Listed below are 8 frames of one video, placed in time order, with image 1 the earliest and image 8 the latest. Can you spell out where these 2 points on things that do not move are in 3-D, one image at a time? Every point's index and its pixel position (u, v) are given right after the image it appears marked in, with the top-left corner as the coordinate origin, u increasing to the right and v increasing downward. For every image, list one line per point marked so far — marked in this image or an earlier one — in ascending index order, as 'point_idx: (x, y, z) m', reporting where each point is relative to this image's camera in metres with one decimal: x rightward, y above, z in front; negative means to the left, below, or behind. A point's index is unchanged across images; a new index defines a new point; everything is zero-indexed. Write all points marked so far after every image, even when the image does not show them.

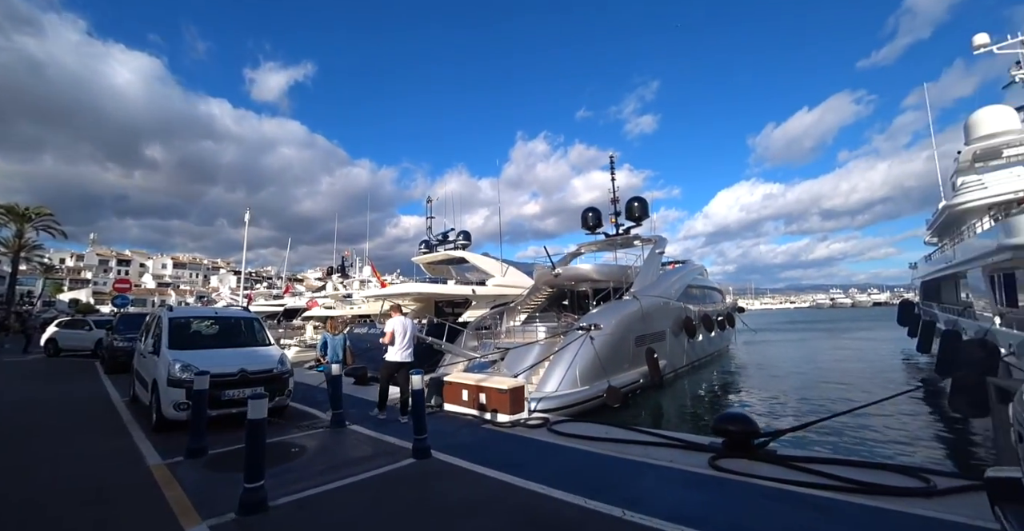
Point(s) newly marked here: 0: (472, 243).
0: (-1.6, +0.9, +17.3) m
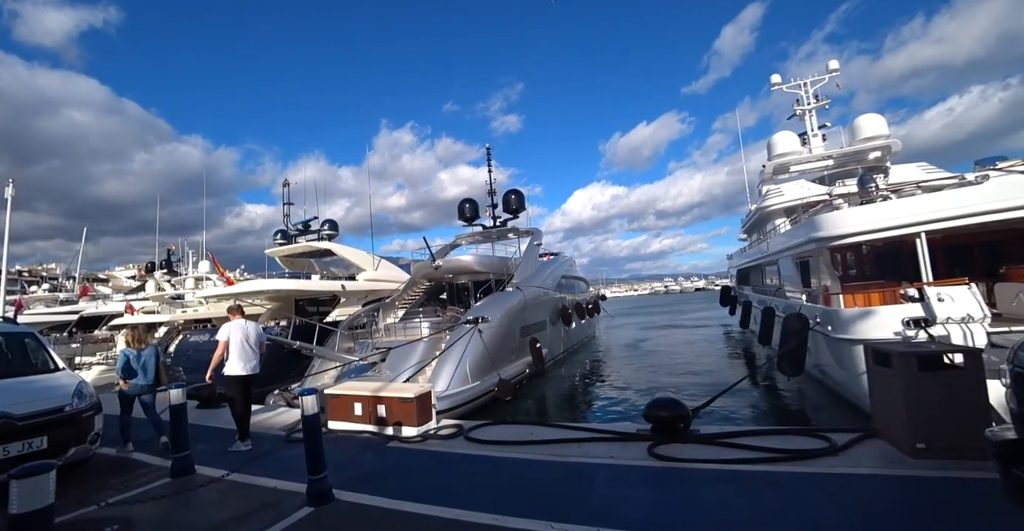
0: (-6.3, +1.2, +15.6) m
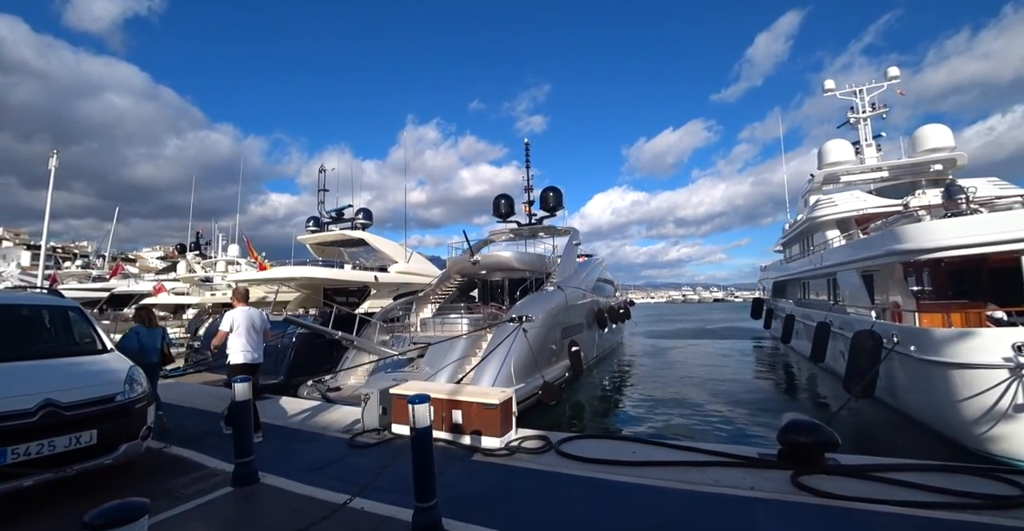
0: (-4.9, +1.5, +15.3) m
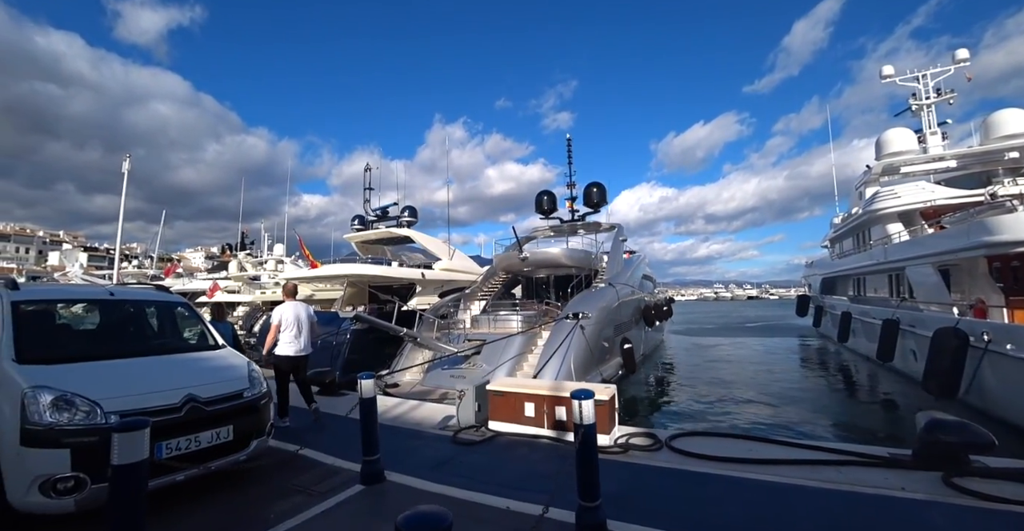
0: (-3.4, +1.6, +15.4) m
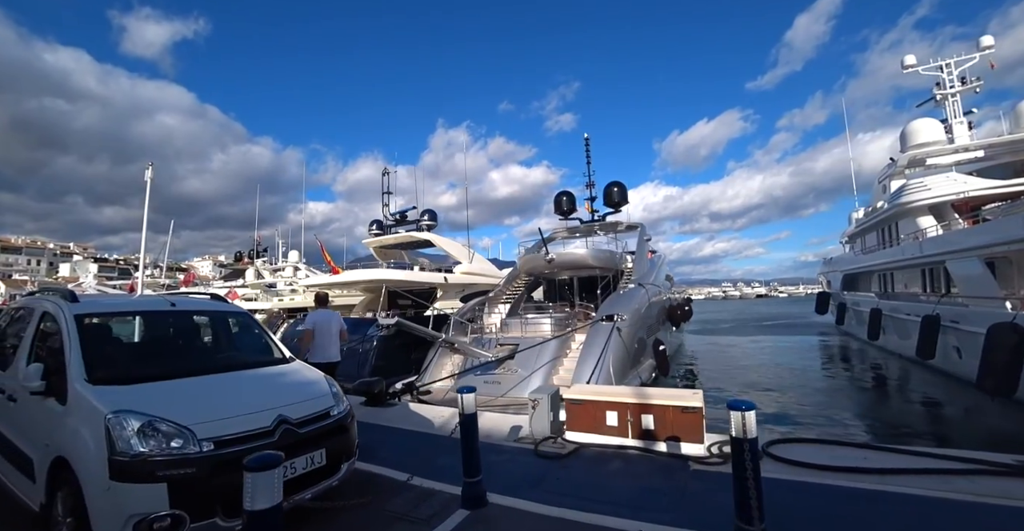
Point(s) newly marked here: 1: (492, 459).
0: (-2.7, +1.4, +15.2) m
1: (-0.2, -1.4, +3.1) m
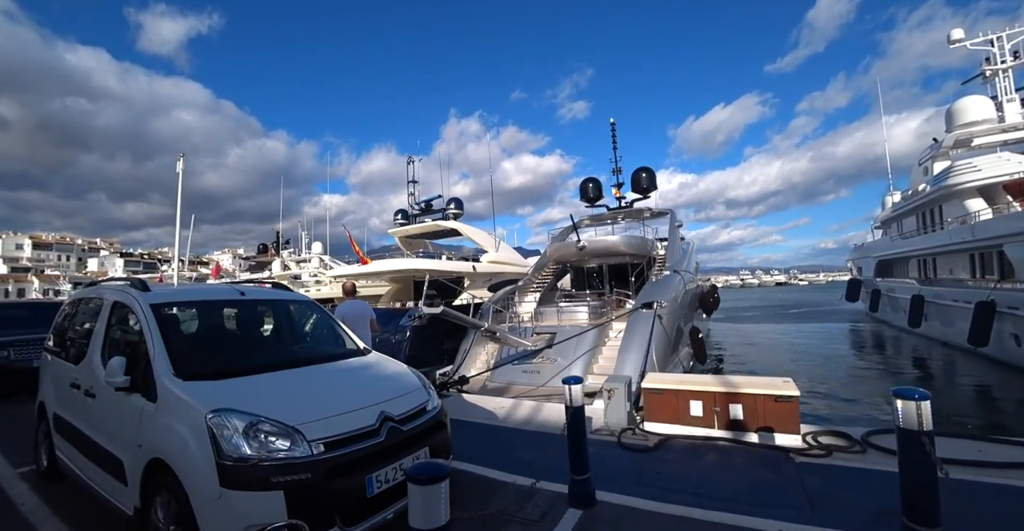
0: (-1.8, +1.8, +15.0) m
1: (+0.4, -1.3, +3.0) m
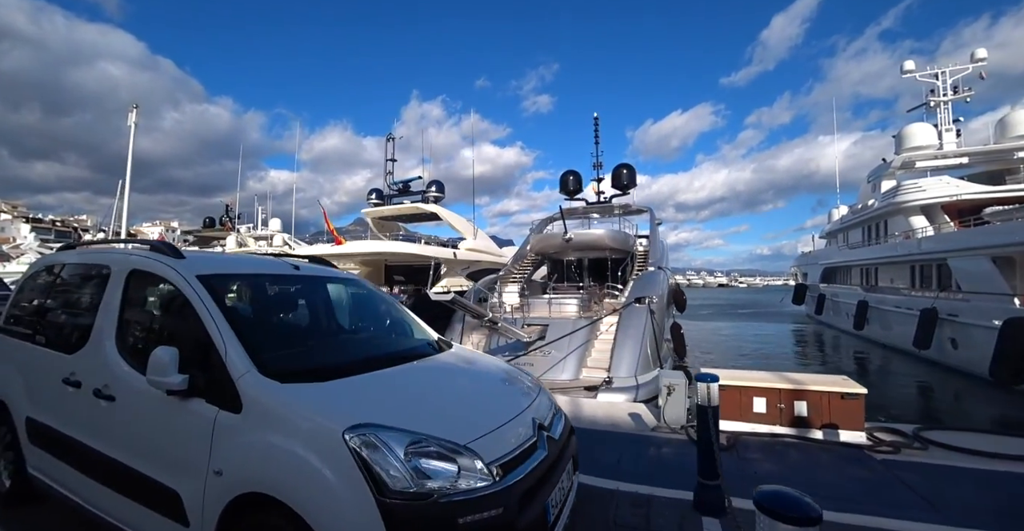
0: (-2.4, +2.3, +14.5) m
1: (+0.9, -1.2, +2.8) m
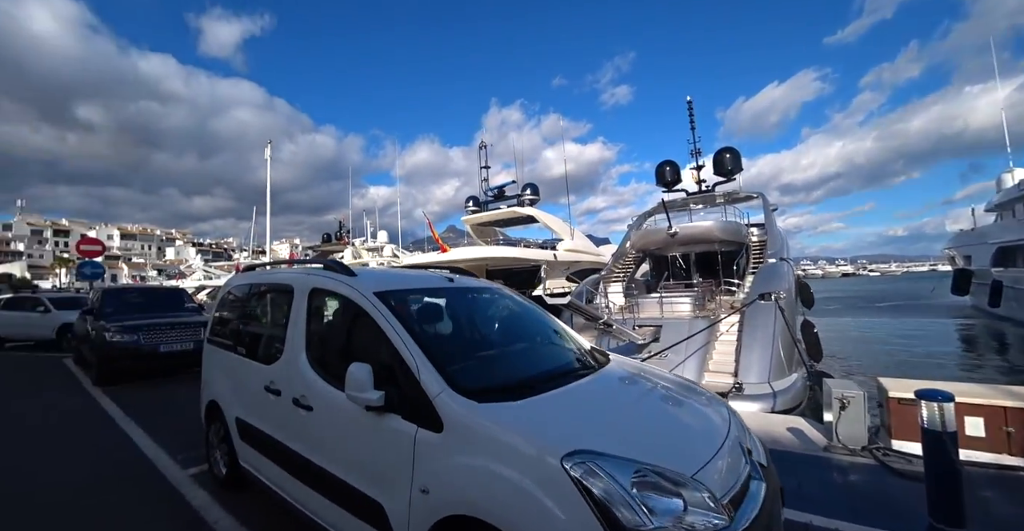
0: (+0.8, +2.2, +14.6) m
1: (+1.8, -1.2, +2.4) m
